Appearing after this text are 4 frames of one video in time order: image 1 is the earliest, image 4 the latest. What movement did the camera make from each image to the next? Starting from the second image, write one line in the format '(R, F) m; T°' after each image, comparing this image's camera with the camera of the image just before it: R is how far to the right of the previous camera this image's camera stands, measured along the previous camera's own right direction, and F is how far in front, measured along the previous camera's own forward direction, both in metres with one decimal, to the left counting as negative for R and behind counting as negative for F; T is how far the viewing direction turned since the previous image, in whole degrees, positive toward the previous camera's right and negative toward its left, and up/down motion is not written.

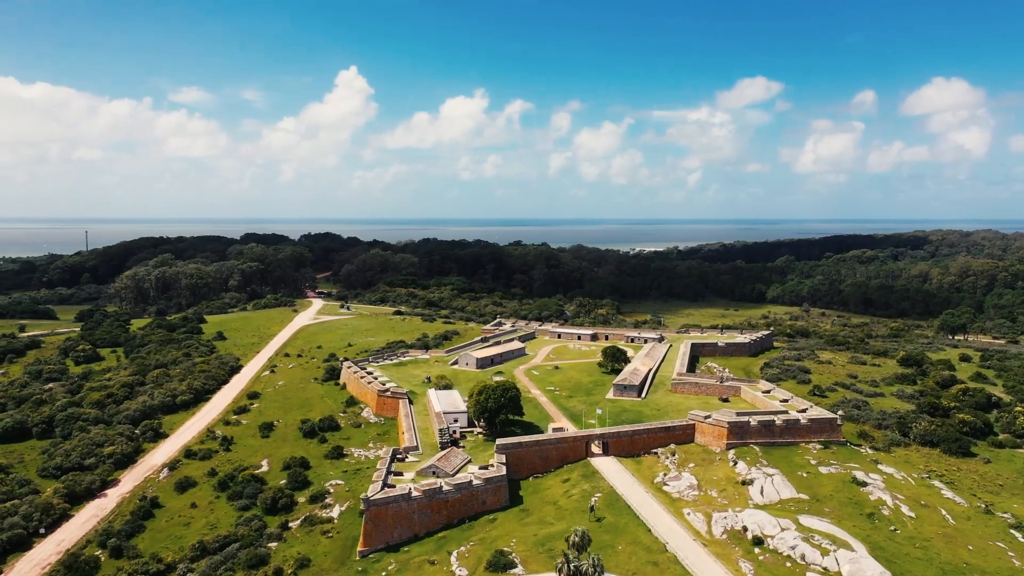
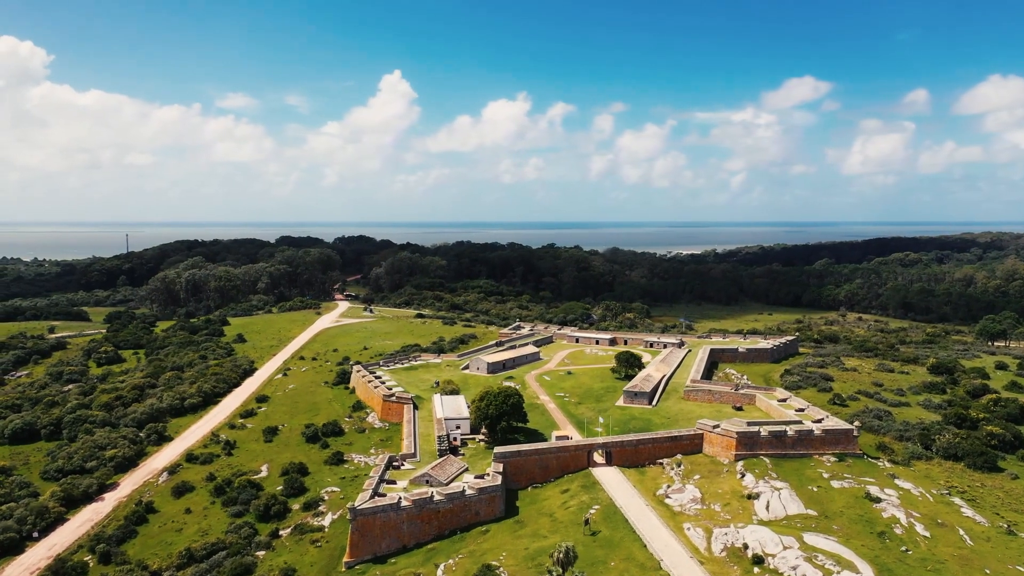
(+1.2, +0.7) m; -2°
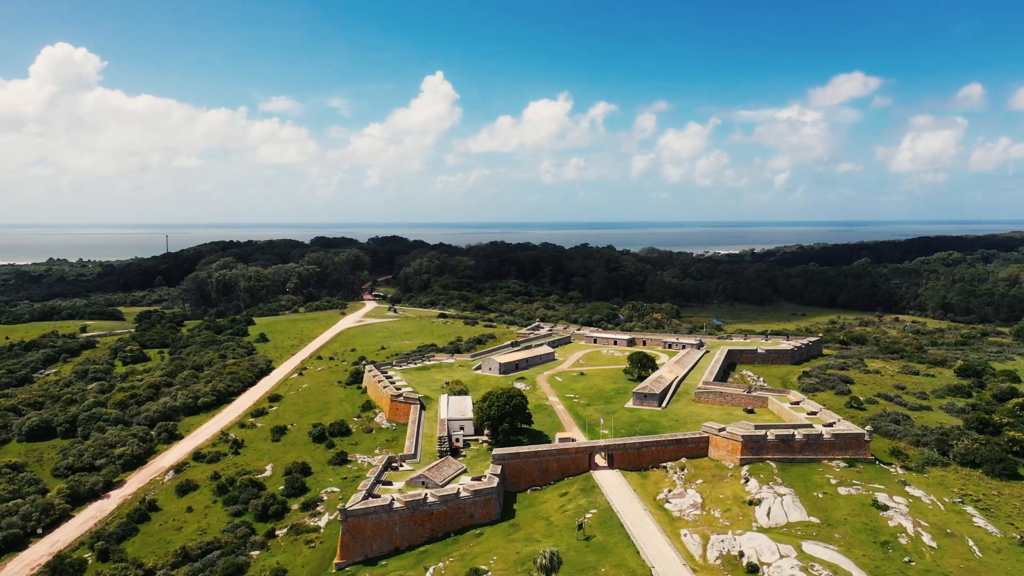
(+1.2, +0.3) m; -2°
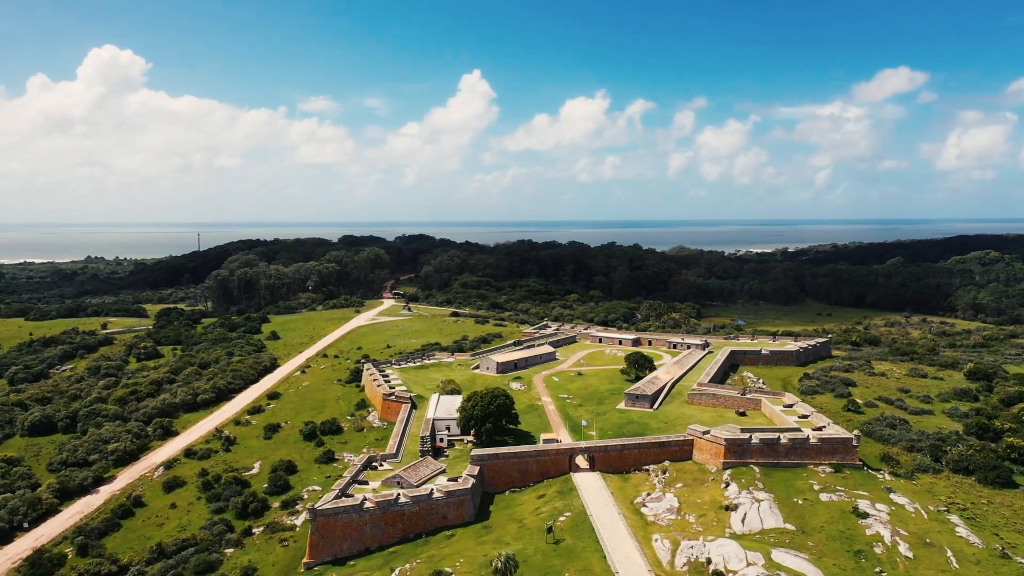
(+1.8, +0.1) m; -2°
